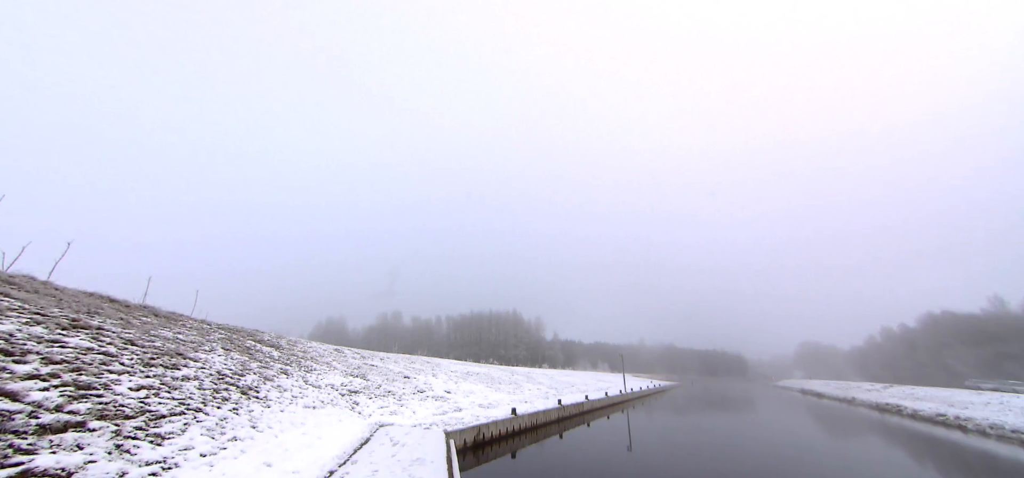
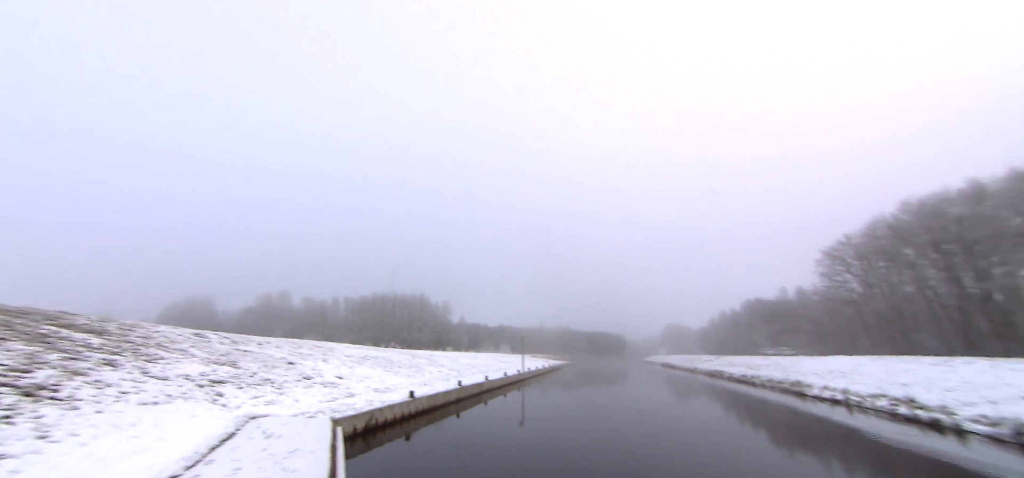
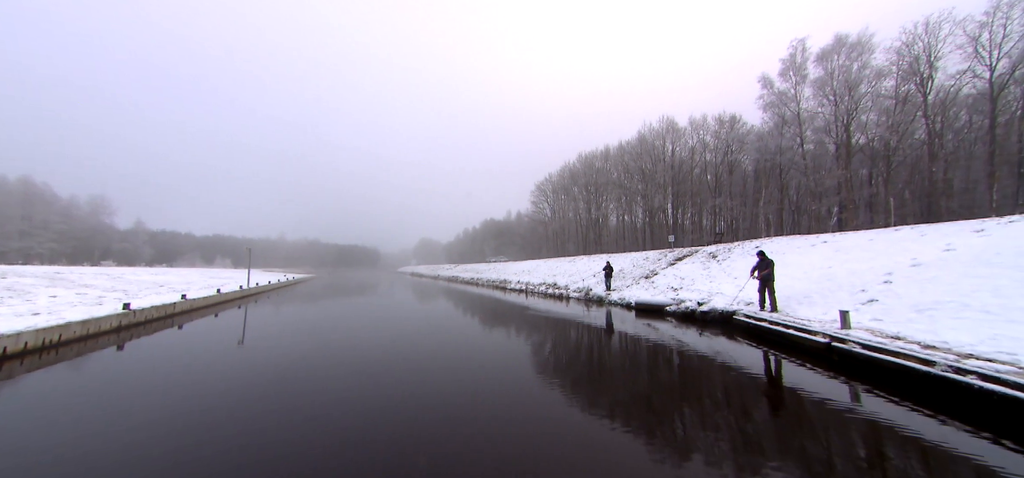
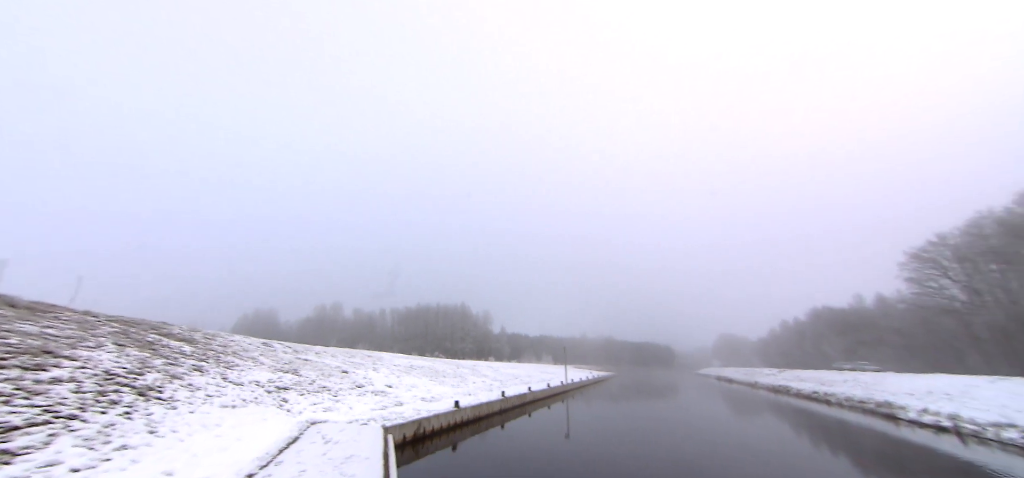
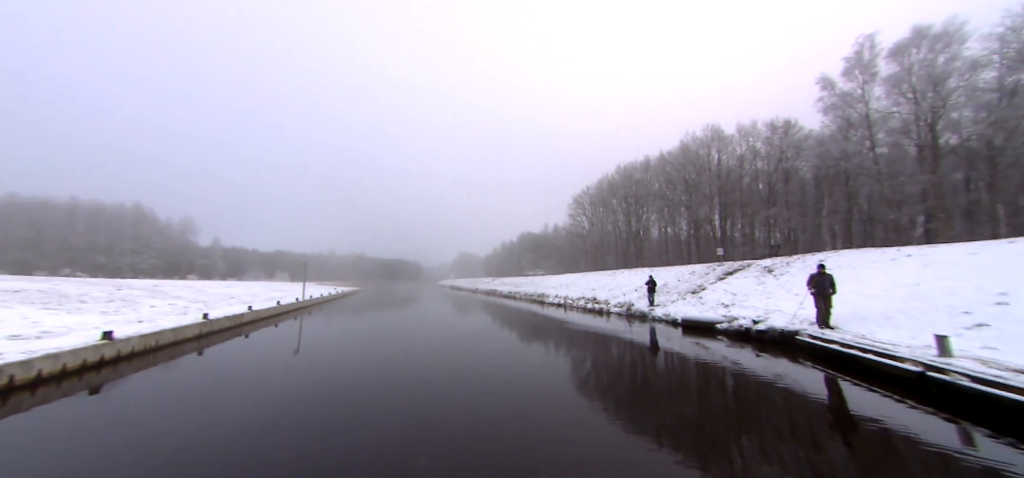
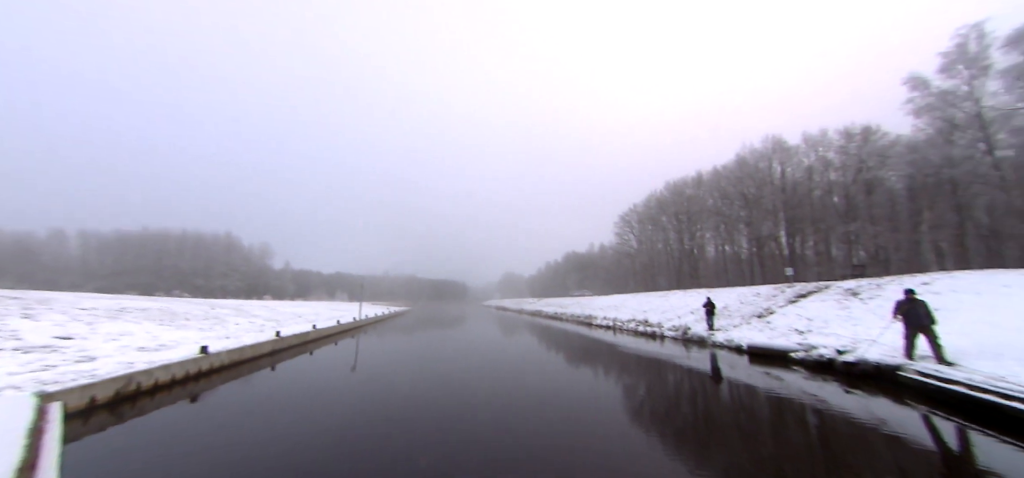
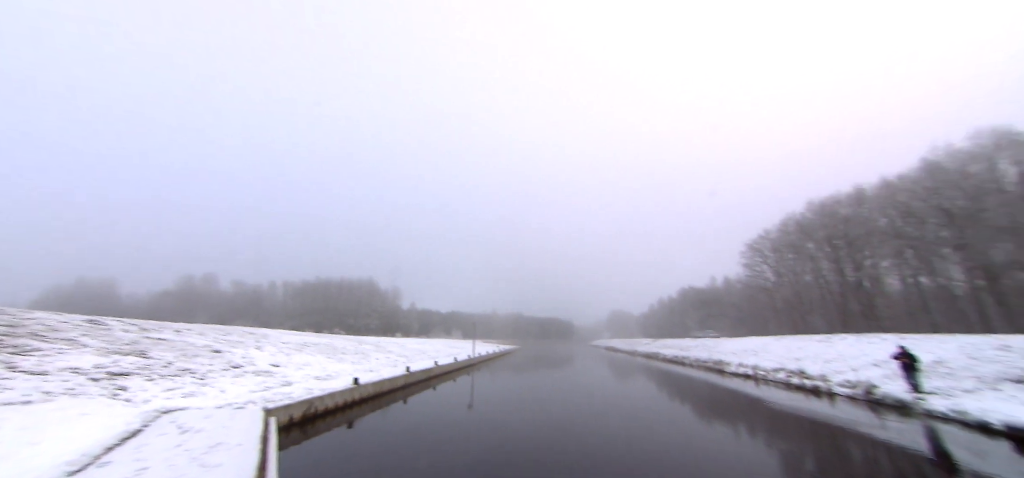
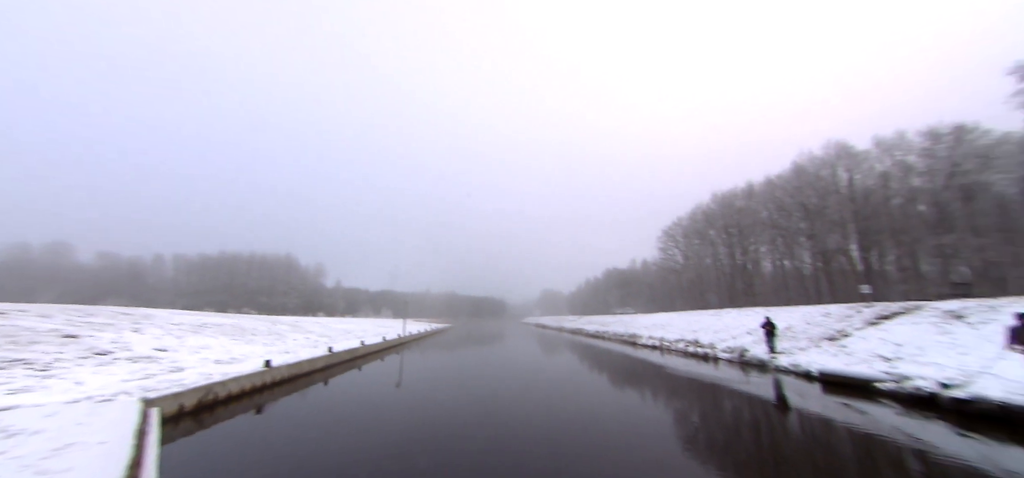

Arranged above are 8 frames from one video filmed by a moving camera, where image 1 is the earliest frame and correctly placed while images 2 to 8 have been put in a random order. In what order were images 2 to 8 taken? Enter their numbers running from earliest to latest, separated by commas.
4, 2, 7, 8, 6, 5, 3
